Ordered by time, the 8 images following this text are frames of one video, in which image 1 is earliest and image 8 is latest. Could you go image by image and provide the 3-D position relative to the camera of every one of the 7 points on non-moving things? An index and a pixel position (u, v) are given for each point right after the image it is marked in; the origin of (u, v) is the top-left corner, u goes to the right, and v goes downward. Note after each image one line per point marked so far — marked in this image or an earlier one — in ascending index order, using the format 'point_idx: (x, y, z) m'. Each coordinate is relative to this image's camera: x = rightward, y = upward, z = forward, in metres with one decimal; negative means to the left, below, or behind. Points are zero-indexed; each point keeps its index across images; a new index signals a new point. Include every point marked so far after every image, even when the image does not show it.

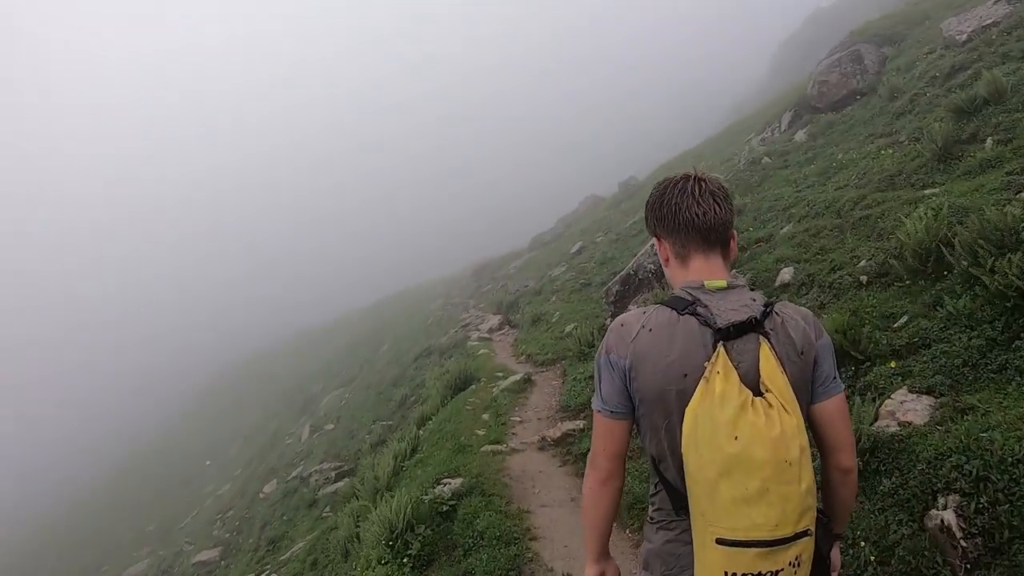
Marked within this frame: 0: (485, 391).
0: (-0.8, -3.5, +19.4) m
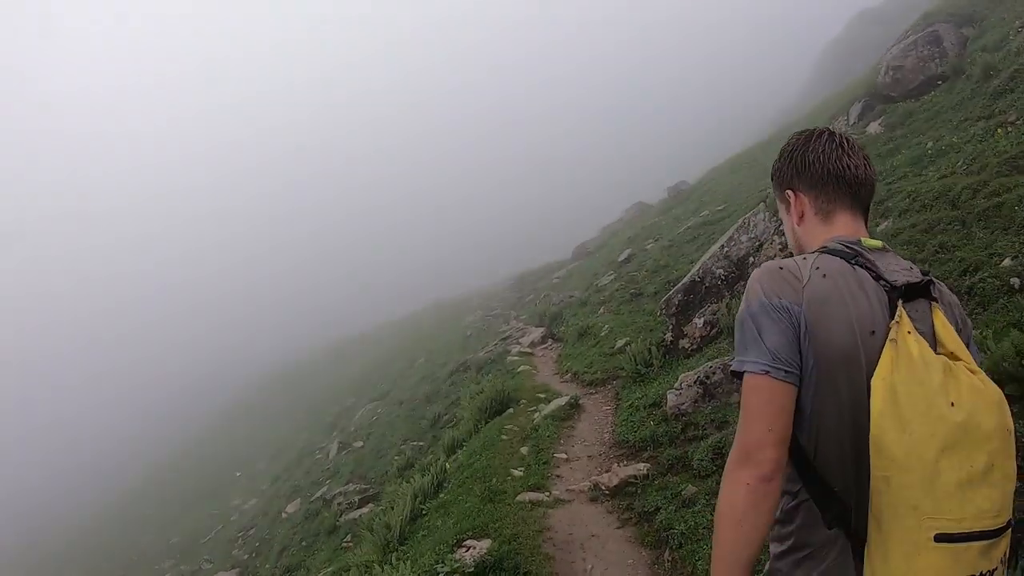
0: (+0.3, -3.7, +16.9) m
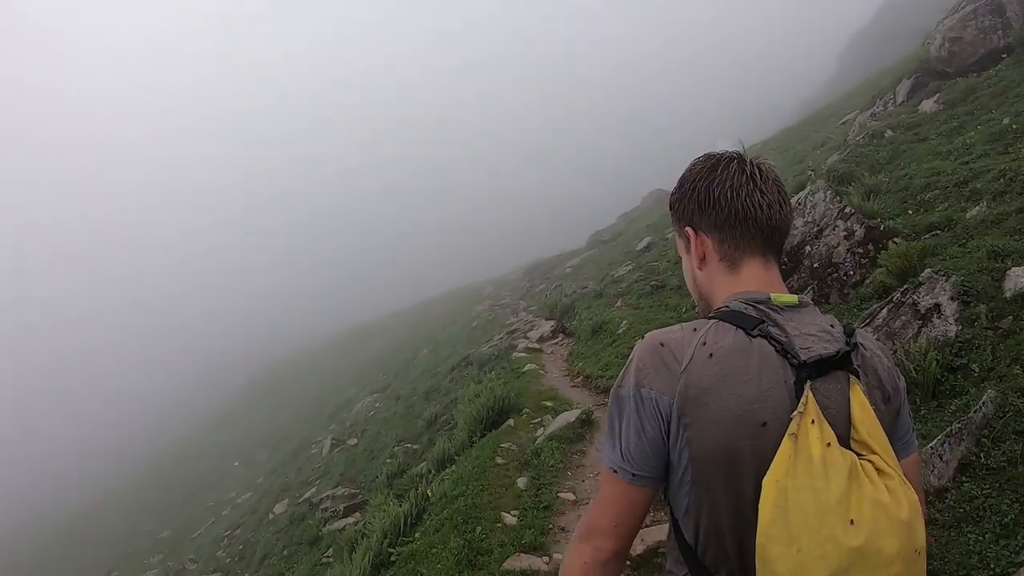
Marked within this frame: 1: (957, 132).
0: (+0.3, -3.5, +14.3) m
1: (+14.4, +5.1, +18.9) m
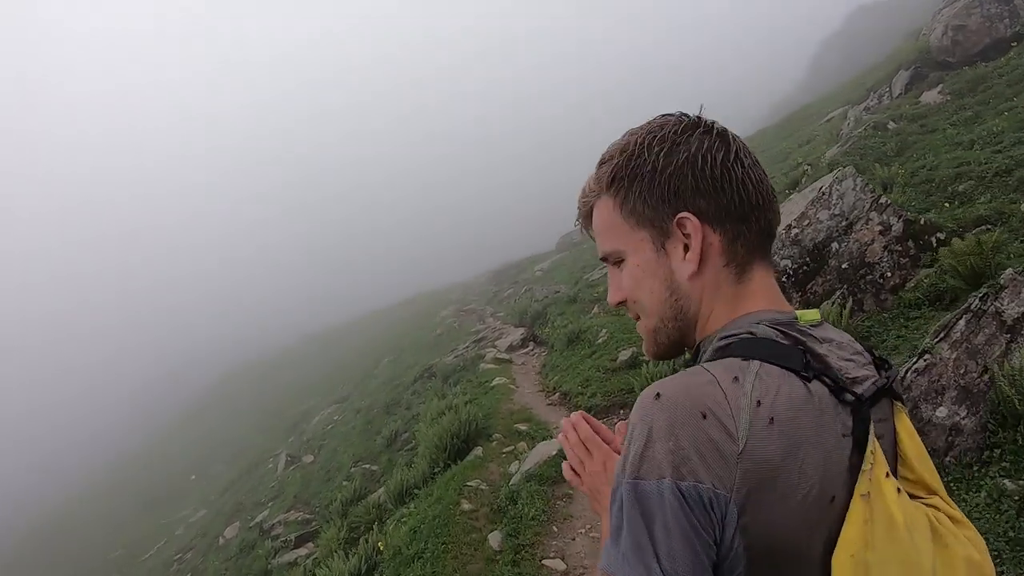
0: (-0.3, -3.6, +12.1) m
1: (+13.6, +4.9, +17.3) m
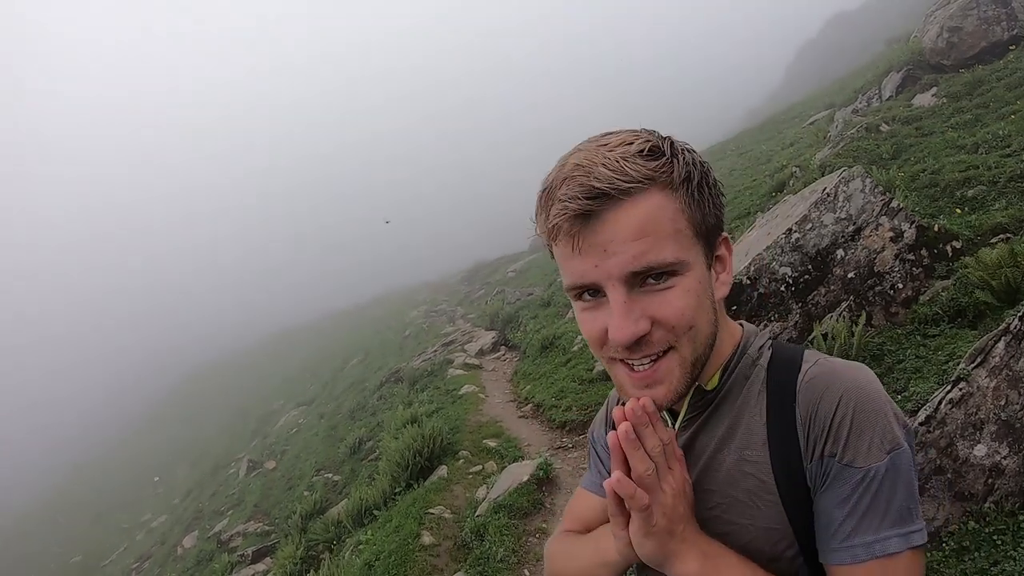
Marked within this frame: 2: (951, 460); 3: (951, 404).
0: (-0.9, -3.7, +11.0) m
1: (+13.1, +4.6, +16.6) m
2: (+4.3, -1.7, +5.6) m
3: (+4.5, -1.2, +5.9) m
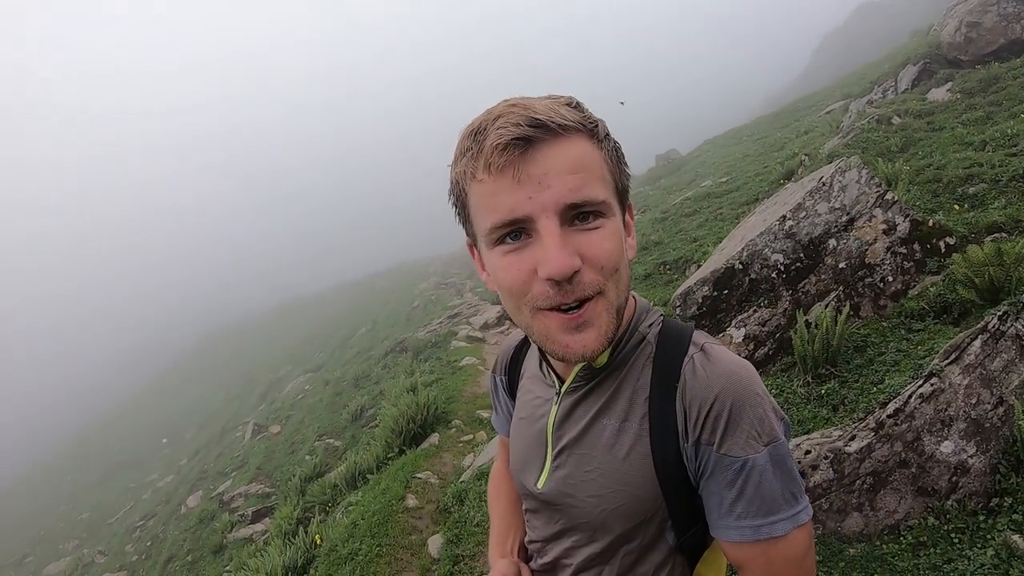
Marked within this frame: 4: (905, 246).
0: (-1.1, -3.2, +11.3) m
1: (+13.3, +4.7, +16.4) m
2: (+4.0, -1.7, +5.8) m
3: (+4.2, -1.1, +6.0) m
4: (+6.0, +0.6, +8.9) m
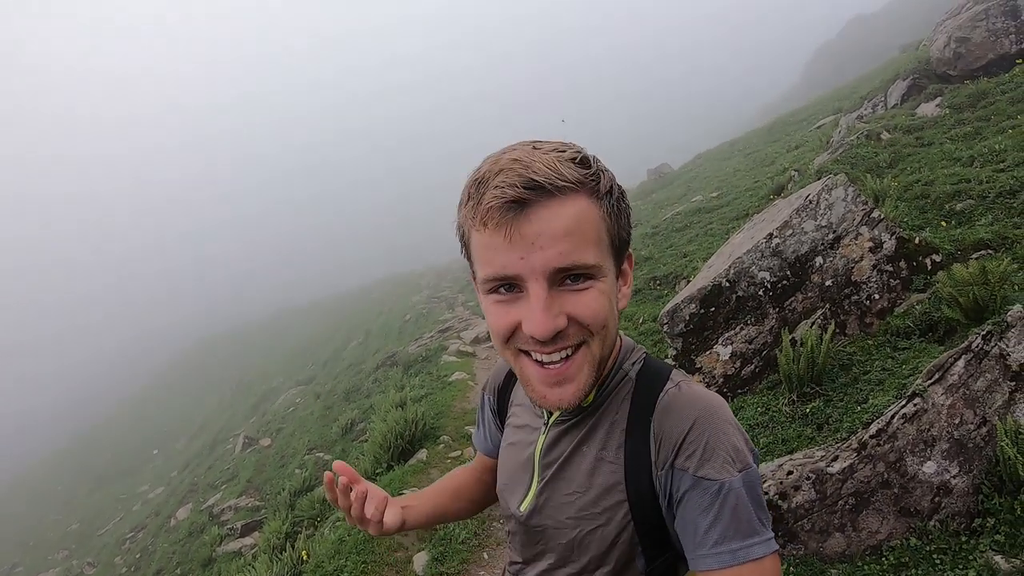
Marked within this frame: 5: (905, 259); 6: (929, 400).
0: (-1.3, -3.4, +11.3) m
1: (+13.1, +4.3, +16.6) m
2: (+3.9, -1.8, +5.8) m
3: (+4.1, -1.3, +6.0) m
4: (+5.8, +0.4, +9.0) m
5: (+6.1, +0.5, +9.0) m
6: (+4.3, -1.1, +6.0) m
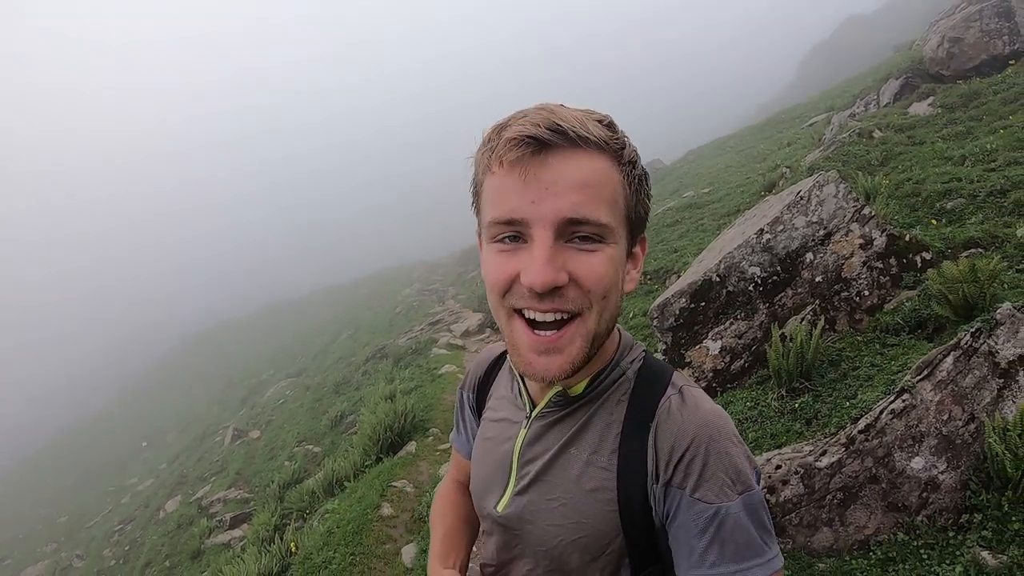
0: (-1.5, -3.3, +11.2) m
1: (+12.9, +4.3, +16.7) m
2: (+3.8, -1.8, +5.8) m
3: (+4.0, -1.3, +6.1) m
4: (+5.7, +0.4, +9.0) m
5: (+6.0, +0.5, +9.1) m
6: (+4.2, -1.1, +6.0) m
